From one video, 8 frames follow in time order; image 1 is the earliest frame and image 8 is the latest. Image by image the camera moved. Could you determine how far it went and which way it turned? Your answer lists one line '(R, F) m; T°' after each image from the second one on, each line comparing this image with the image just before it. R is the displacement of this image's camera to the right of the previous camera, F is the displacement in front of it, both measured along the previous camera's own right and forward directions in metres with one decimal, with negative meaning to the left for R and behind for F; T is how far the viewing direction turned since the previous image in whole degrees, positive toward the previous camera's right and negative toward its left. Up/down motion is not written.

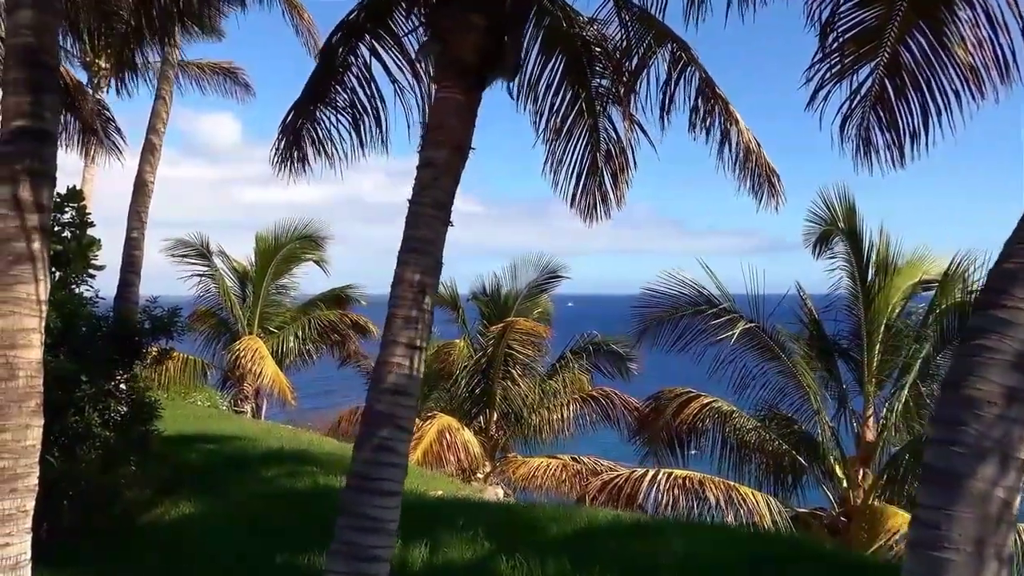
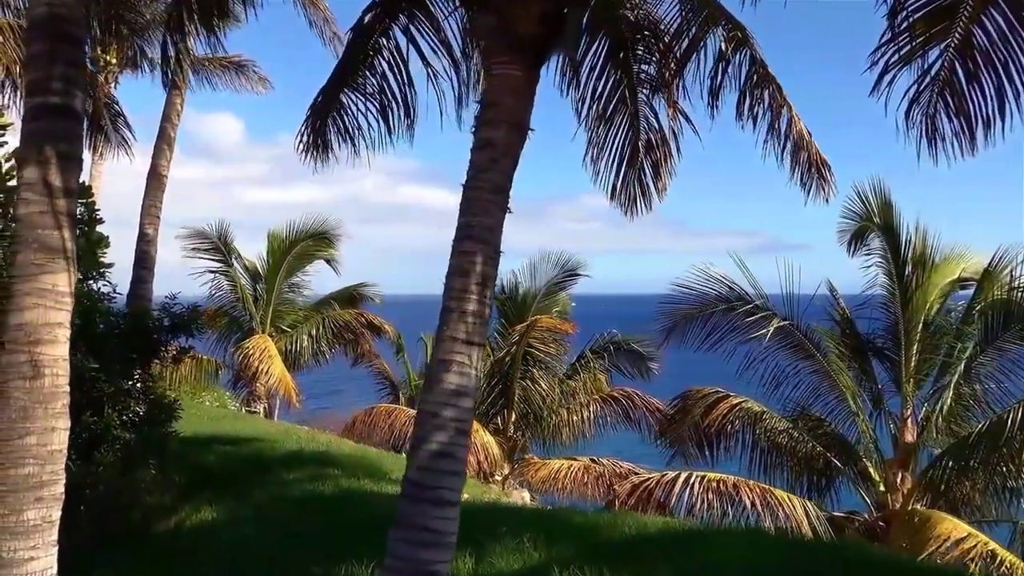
(-0.3, +0.3) m; 0°
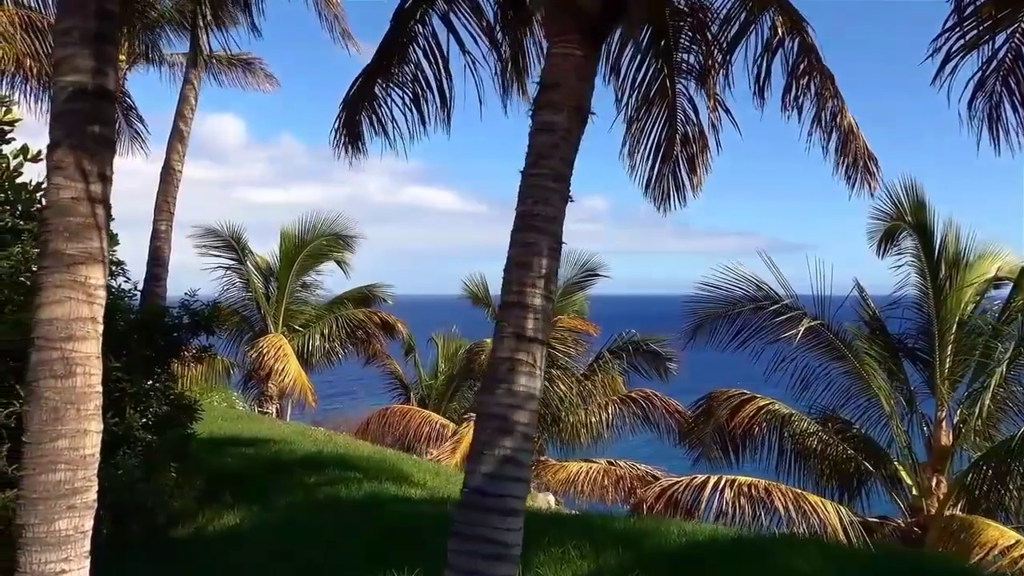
(-0.2, +0.3) m; 0°
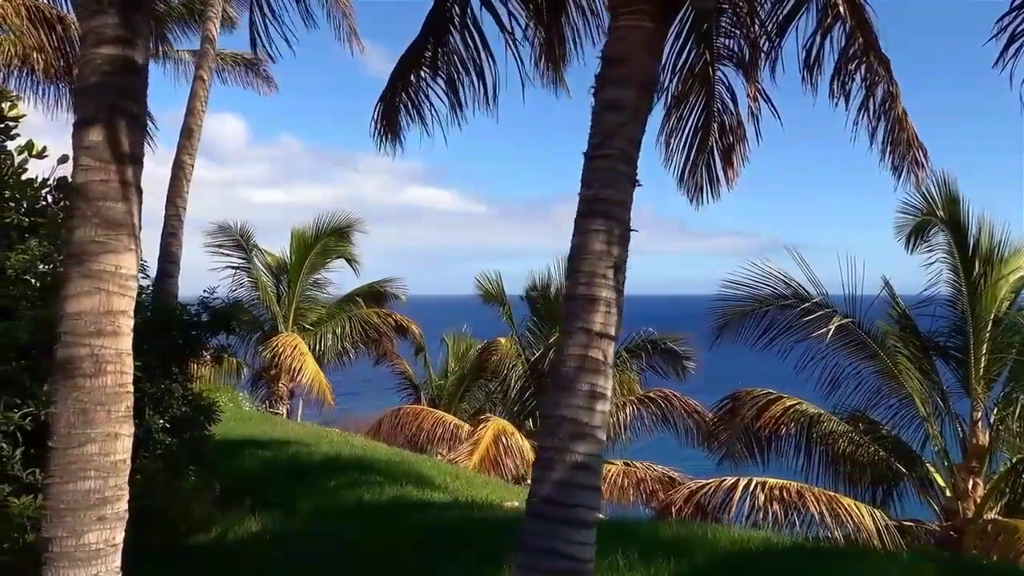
(-0.2, +0.3) m; 0°
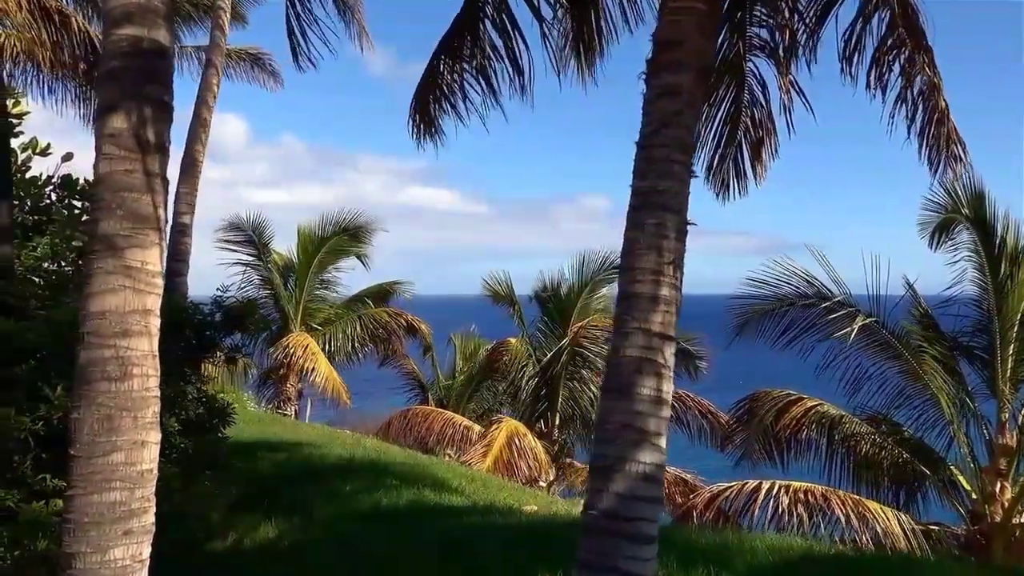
(-0.2, +0.2) m; 0°
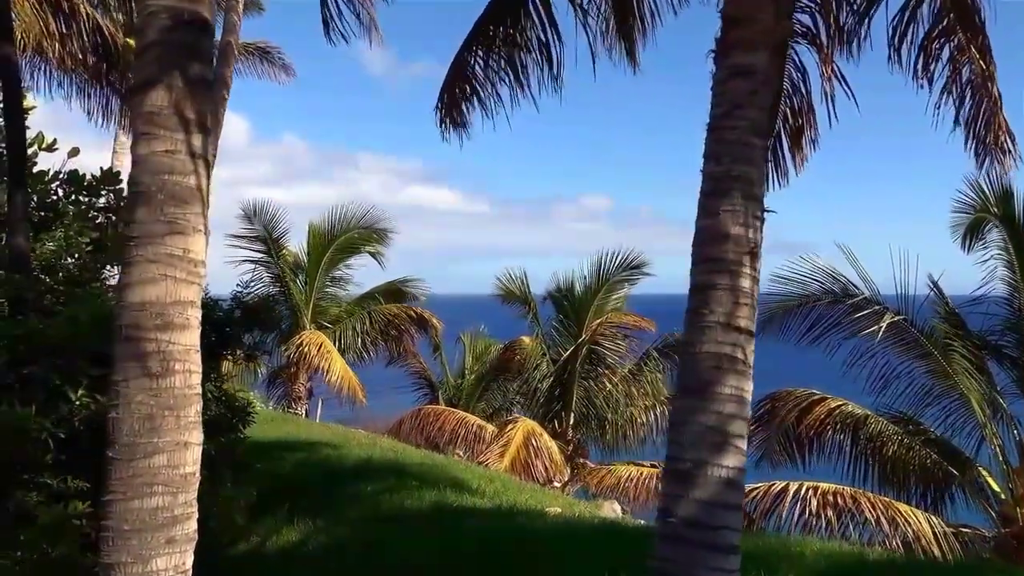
(-0.2, +0.2) m; 0°
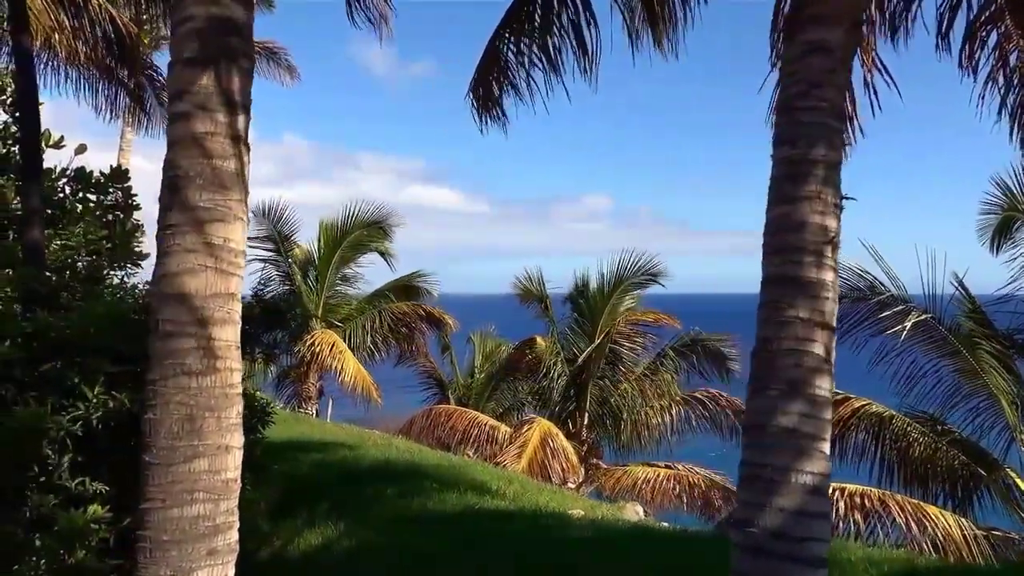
(-0.2, +0.2) m; 0°
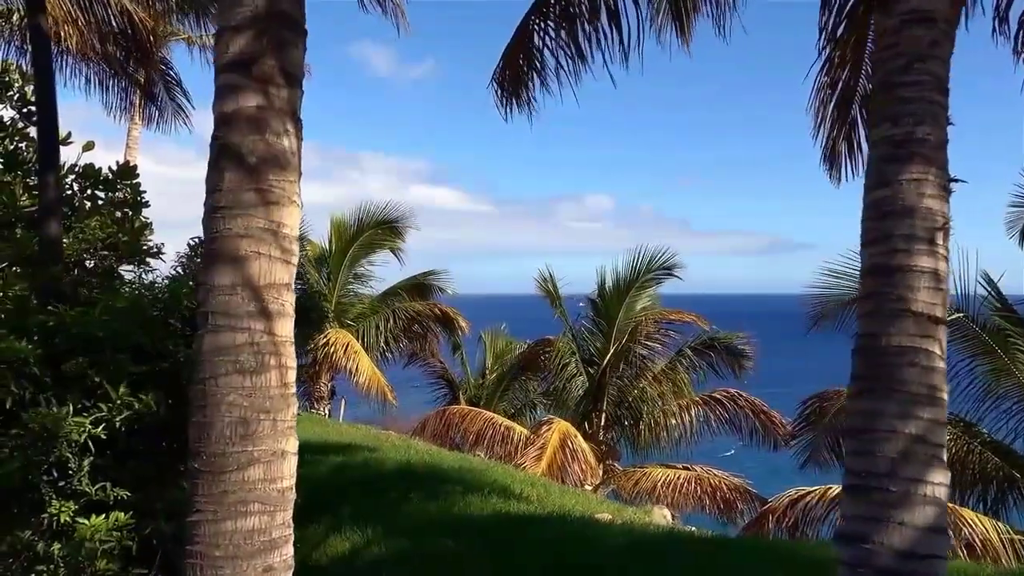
(-0.2, +0.2) m; 0°
